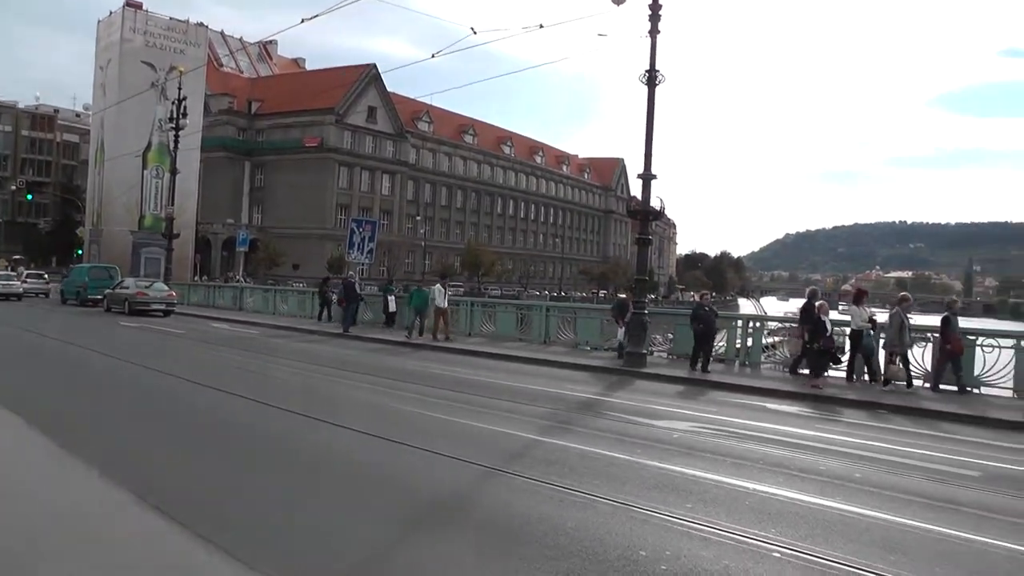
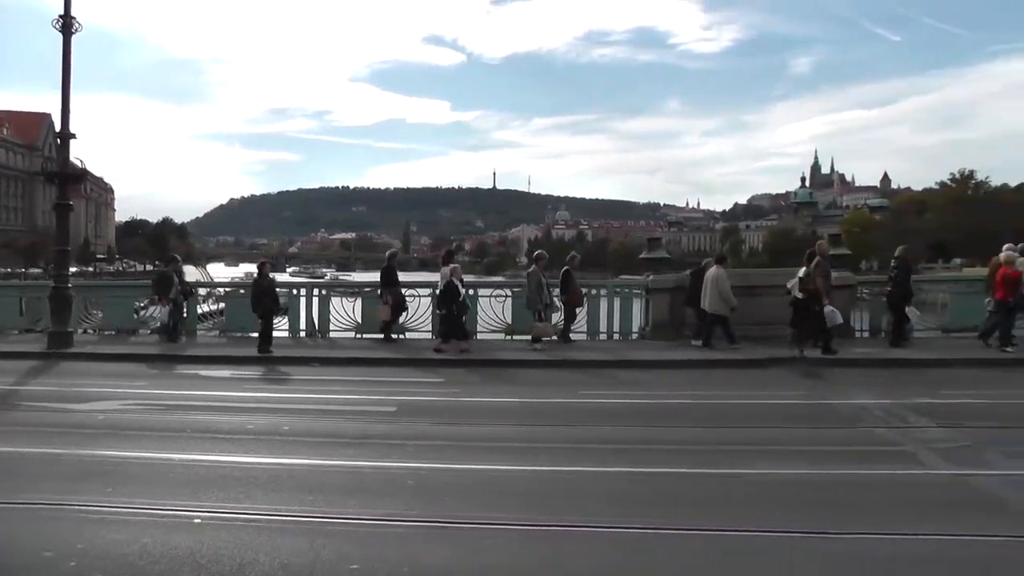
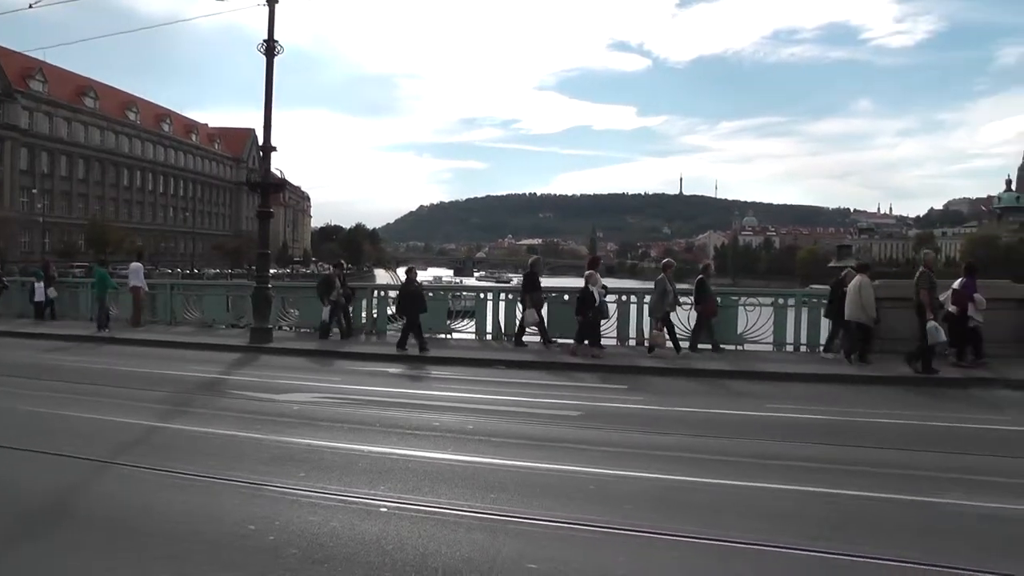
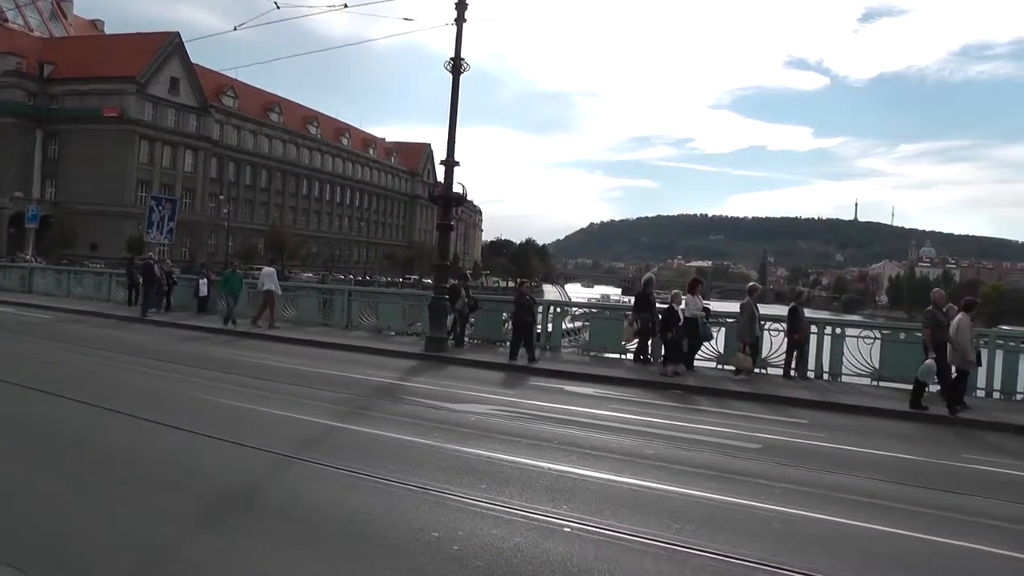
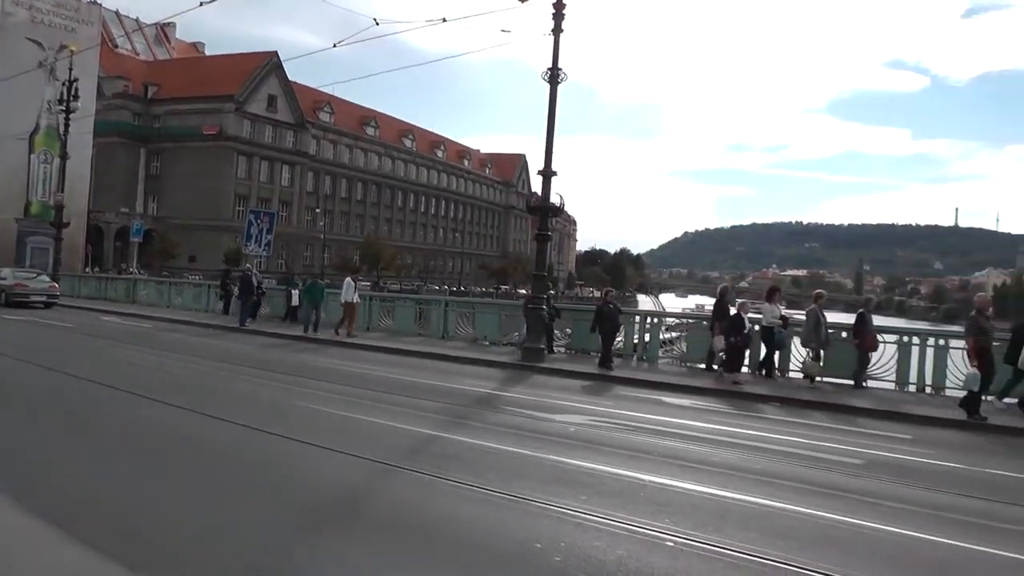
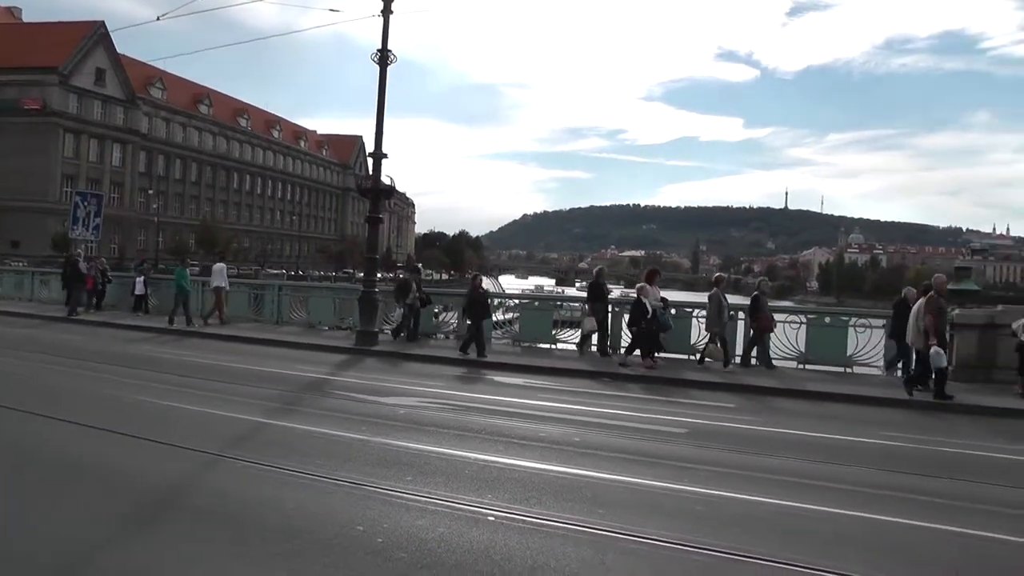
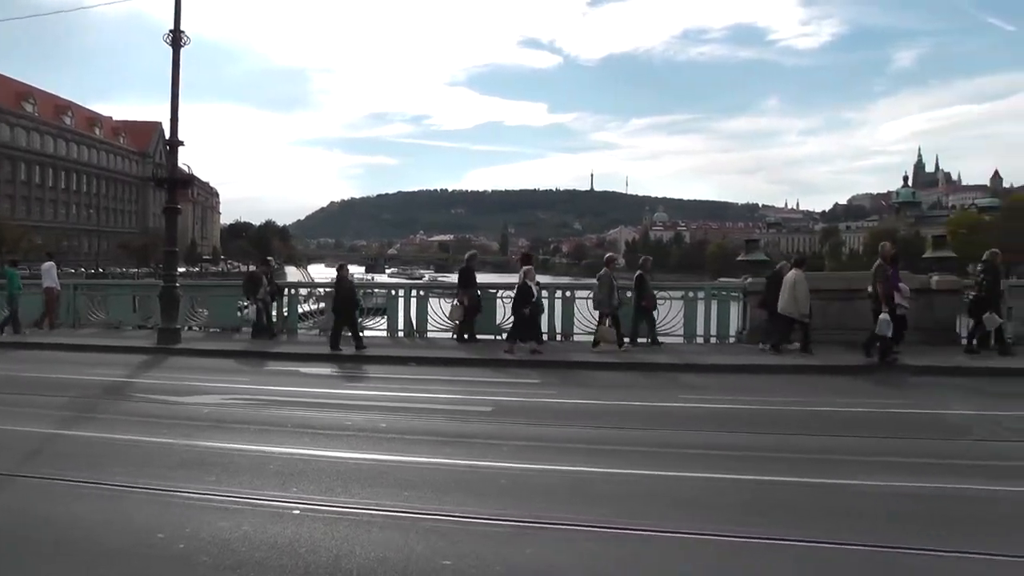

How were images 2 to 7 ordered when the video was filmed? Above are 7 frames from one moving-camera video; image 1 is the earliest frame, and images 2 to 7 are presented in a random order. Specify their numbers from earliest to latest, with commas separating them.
5, 4, 6, 3, 7, 2
